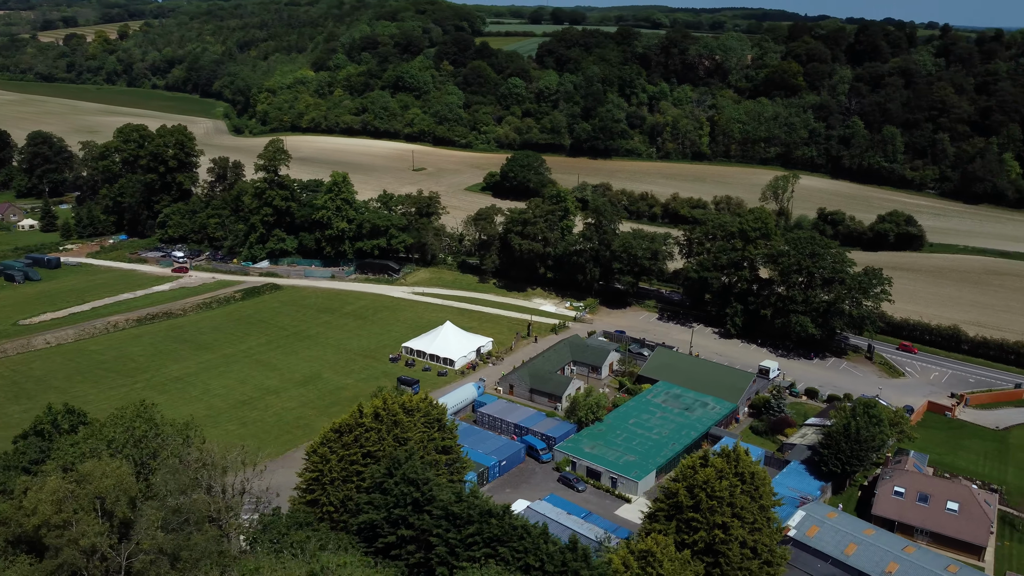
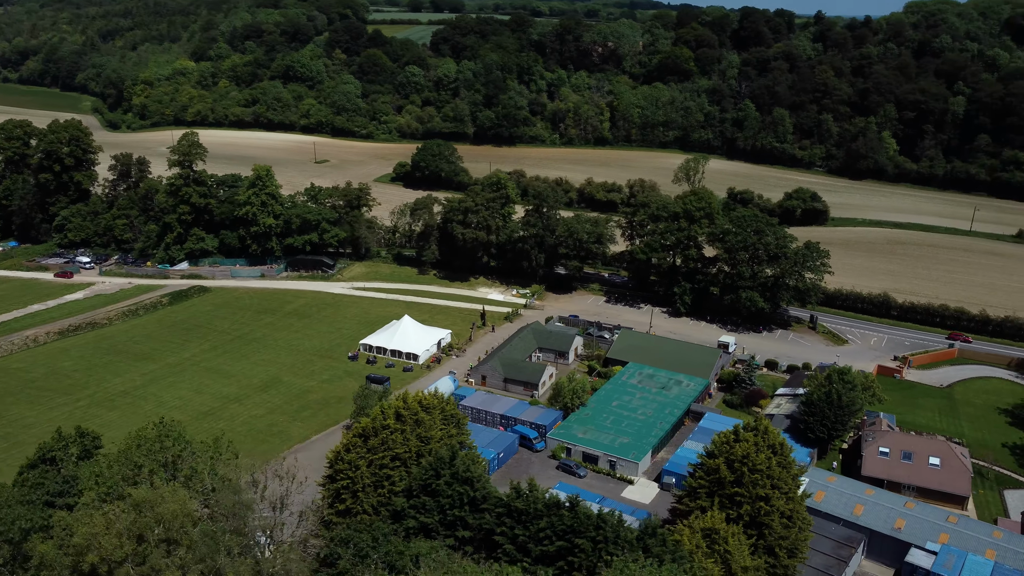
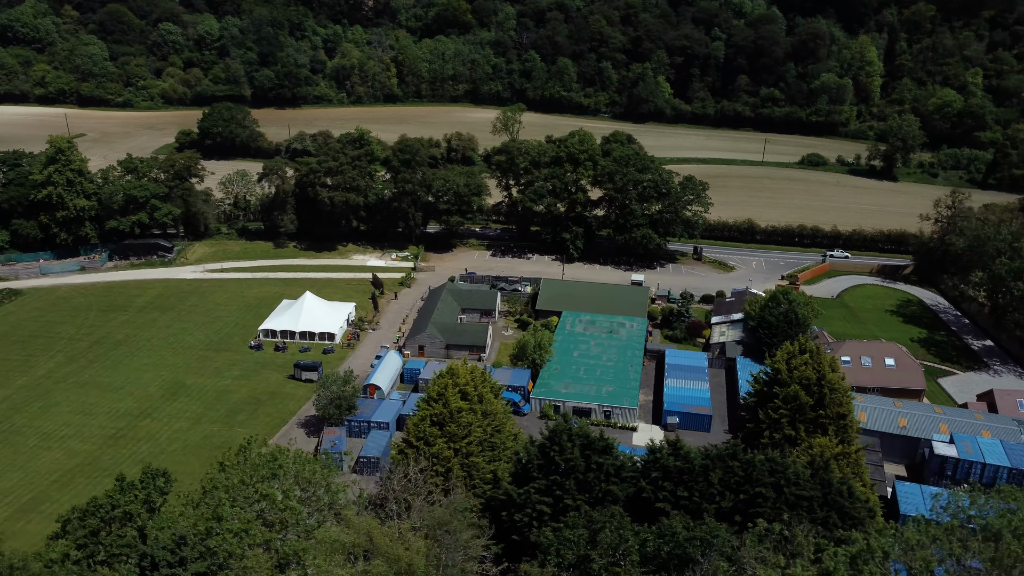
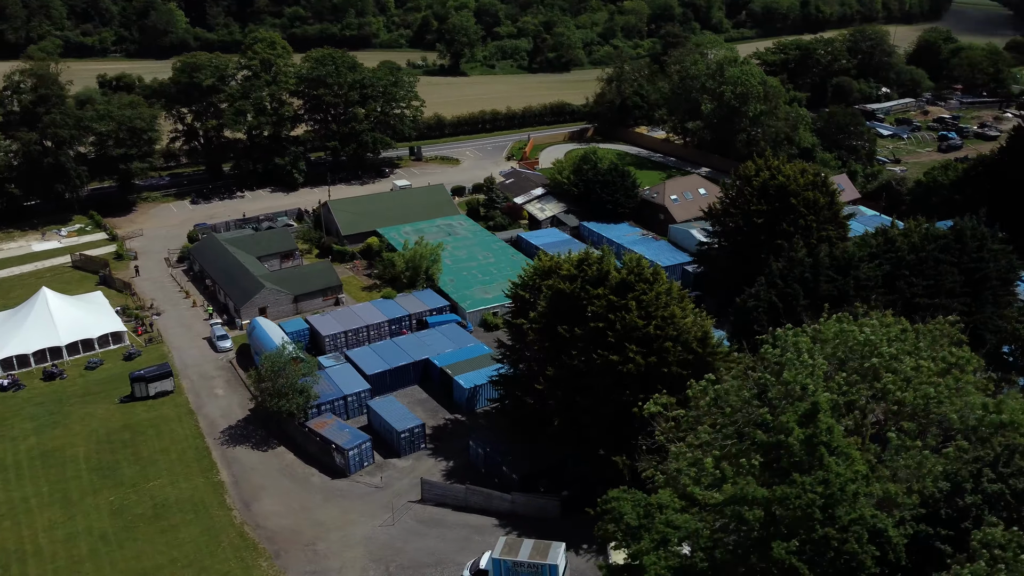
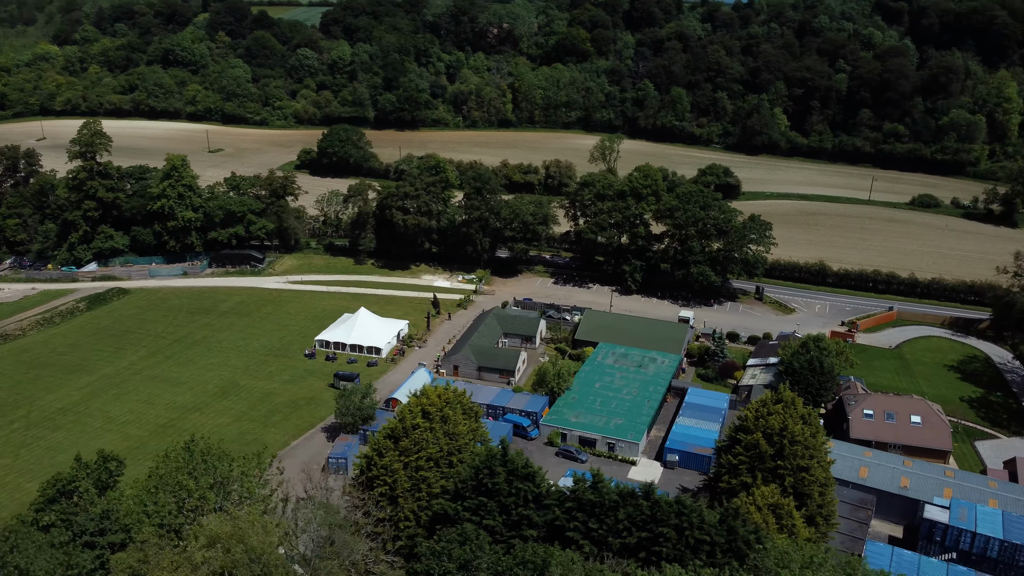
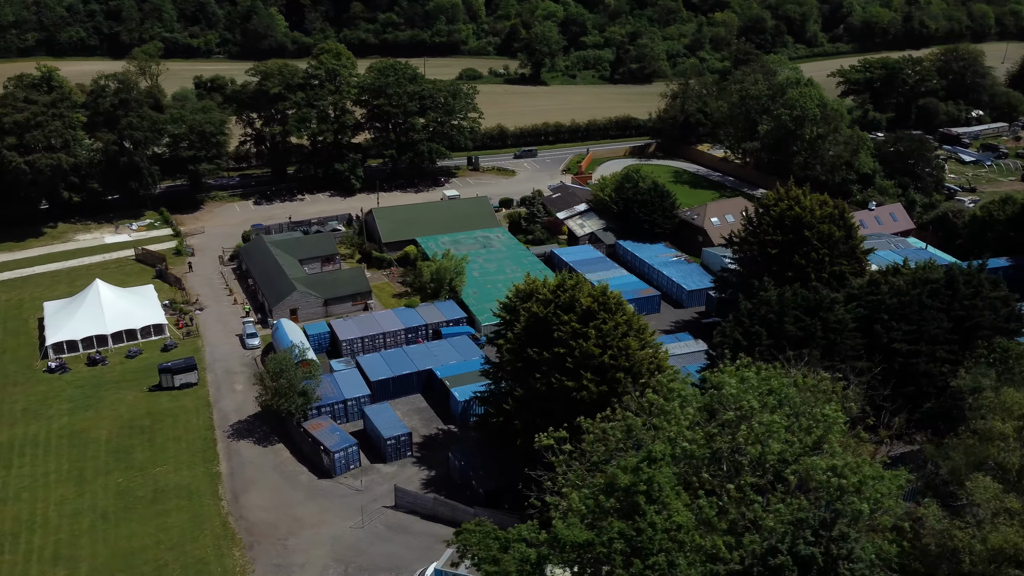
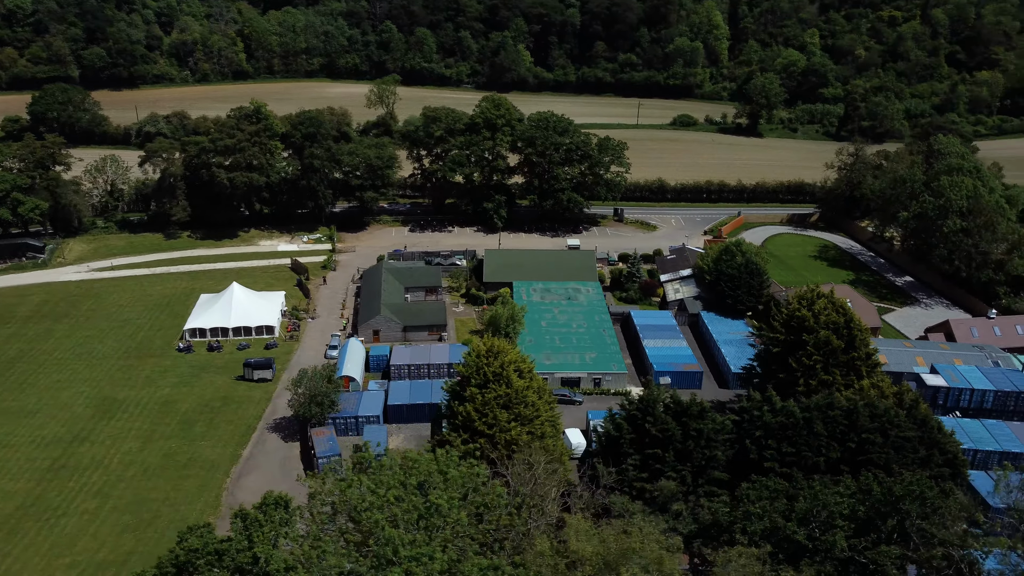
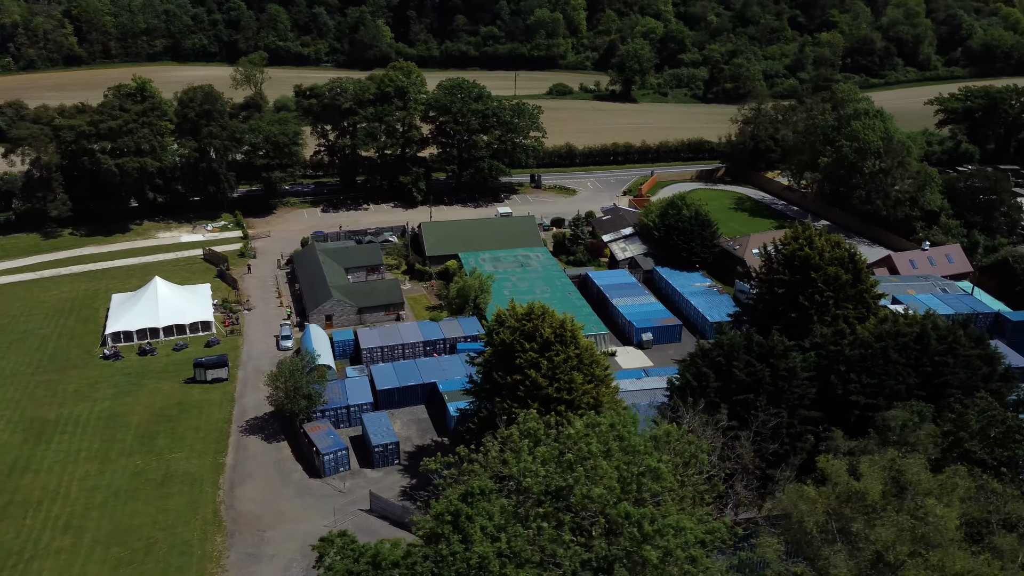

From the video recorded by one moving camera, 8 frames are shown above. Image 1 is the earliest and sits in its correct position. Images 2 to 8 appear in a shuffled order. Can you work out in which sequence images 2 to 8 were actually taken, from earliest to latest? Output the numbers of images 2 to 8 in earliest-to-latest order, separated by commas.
2, 5, 3, 7, 8, 6, 4
